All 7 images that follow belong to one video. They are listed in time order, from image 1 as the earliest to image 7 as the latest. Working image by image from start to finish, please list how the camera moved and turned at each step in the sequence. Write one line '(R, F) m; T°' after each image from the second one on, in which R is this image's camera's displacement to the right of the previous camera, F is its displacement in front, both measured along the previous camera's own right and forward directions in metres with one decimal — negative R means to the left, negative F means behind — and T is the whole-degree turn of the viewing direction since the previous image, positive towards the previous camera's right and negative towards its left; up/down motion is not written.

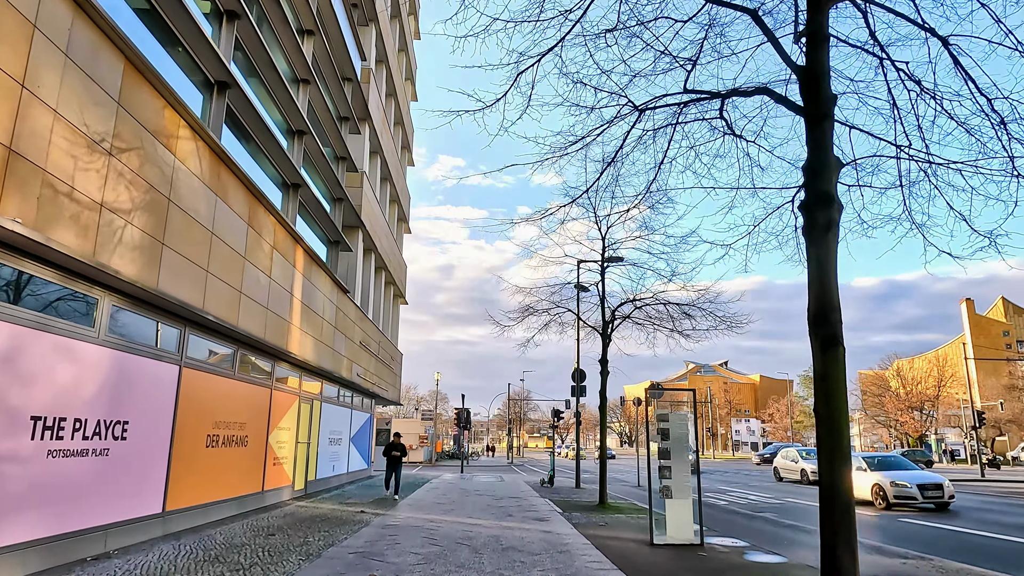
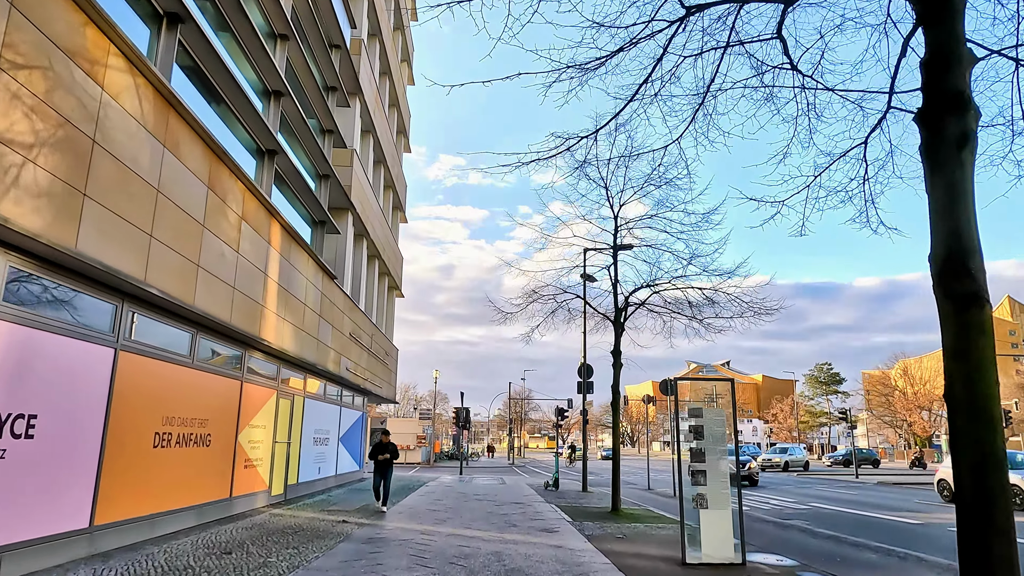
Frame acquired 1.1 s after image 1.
(-0.1, +1.5) m; 0°
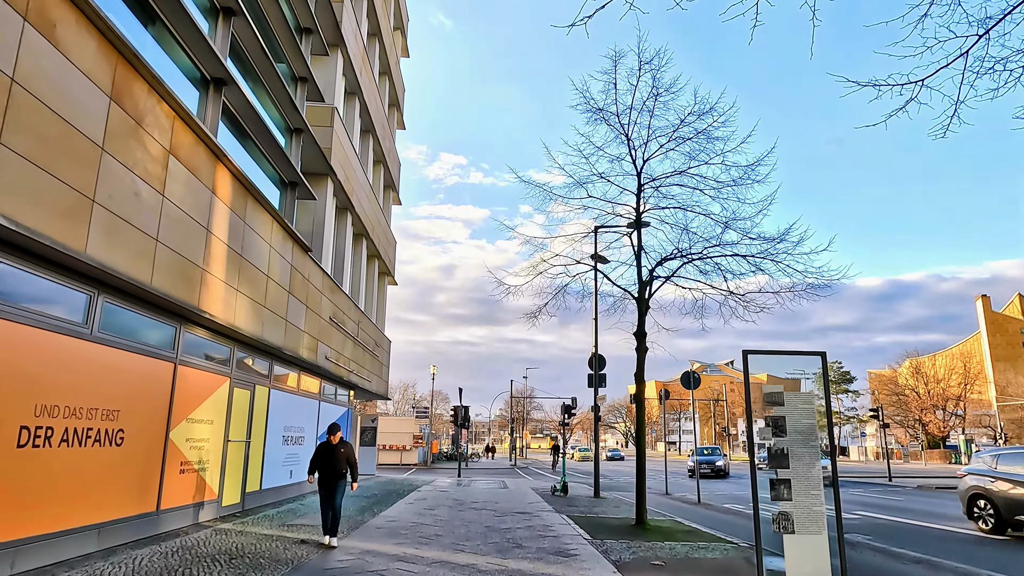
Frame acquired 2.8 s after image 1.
(0.0, +2.3) m; 0°
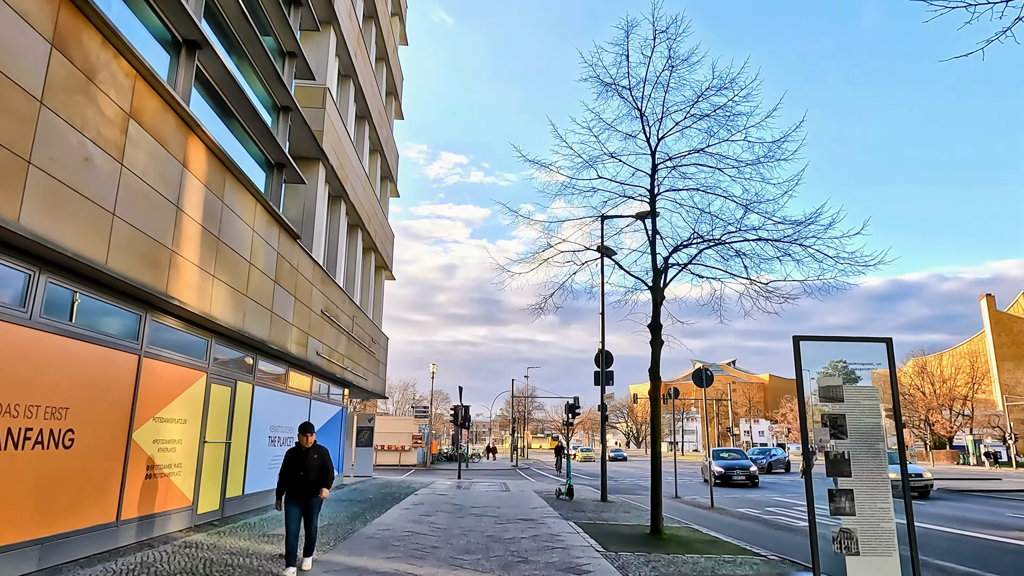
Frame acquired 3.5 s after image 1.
(-0.1, +1.0) m; 0°
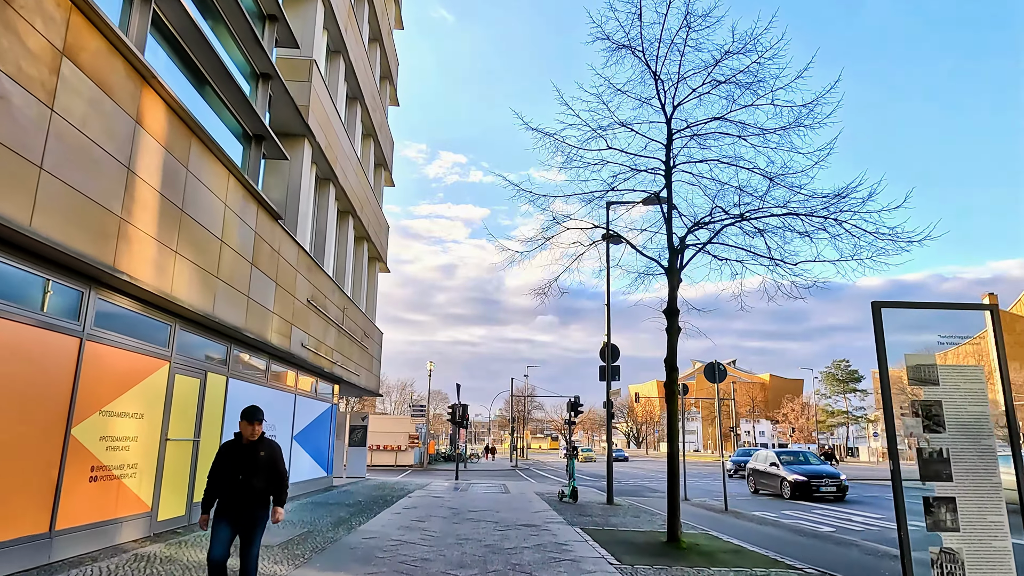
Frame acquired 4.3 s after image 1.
(0.0, +1.1) m; 0°
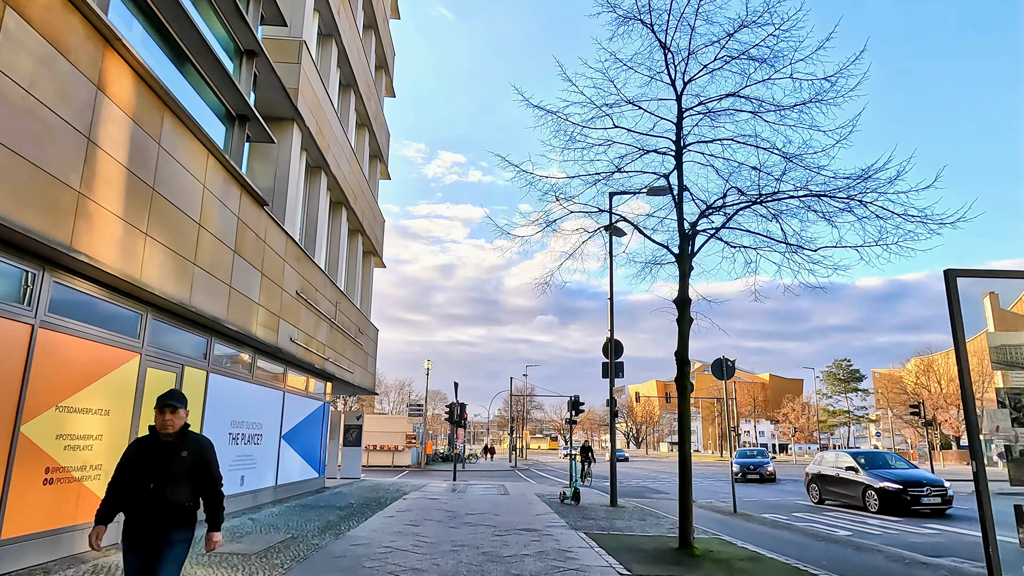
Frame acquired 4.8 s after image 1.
(0.0, +0.7) m; 0°
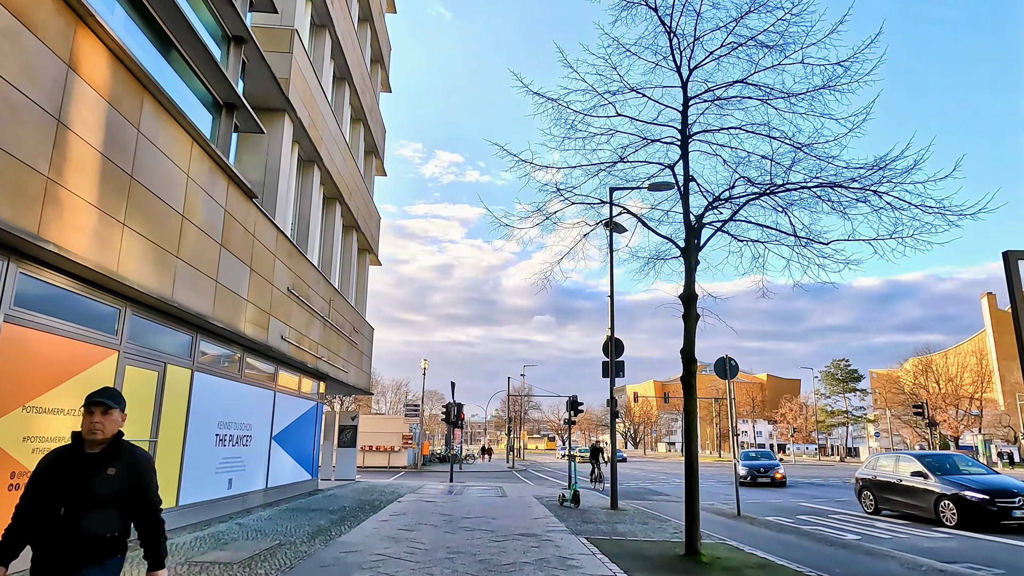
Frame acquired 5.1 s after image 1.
(0.0, +0.4) m; 0°
